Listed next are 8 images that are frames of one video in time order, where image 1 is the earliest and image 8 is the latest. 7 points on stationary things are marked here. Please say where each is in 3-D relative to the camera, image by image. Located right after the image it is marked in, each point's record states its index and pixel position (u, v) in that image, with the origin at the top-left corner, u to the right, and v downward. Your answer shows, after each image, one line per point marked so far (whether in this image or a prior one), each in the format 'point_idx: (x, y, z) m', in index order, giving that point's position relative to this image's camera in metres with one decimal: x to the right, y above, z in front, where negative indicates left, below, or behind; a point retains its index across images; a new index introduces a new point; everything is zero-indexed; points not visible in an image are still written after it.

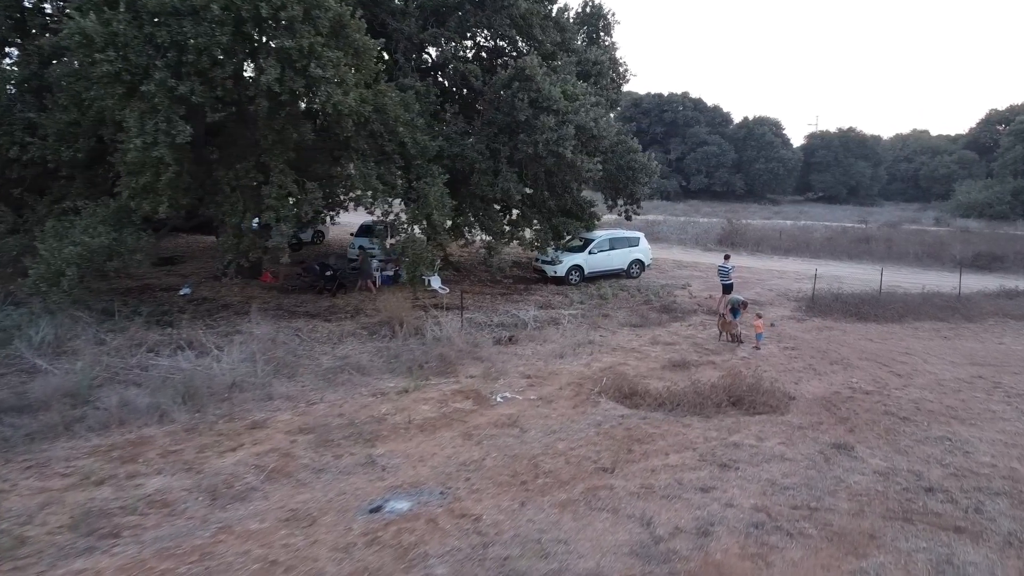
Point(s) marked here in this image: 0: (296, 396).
0: (-3.1, -1.5, +11.2) m
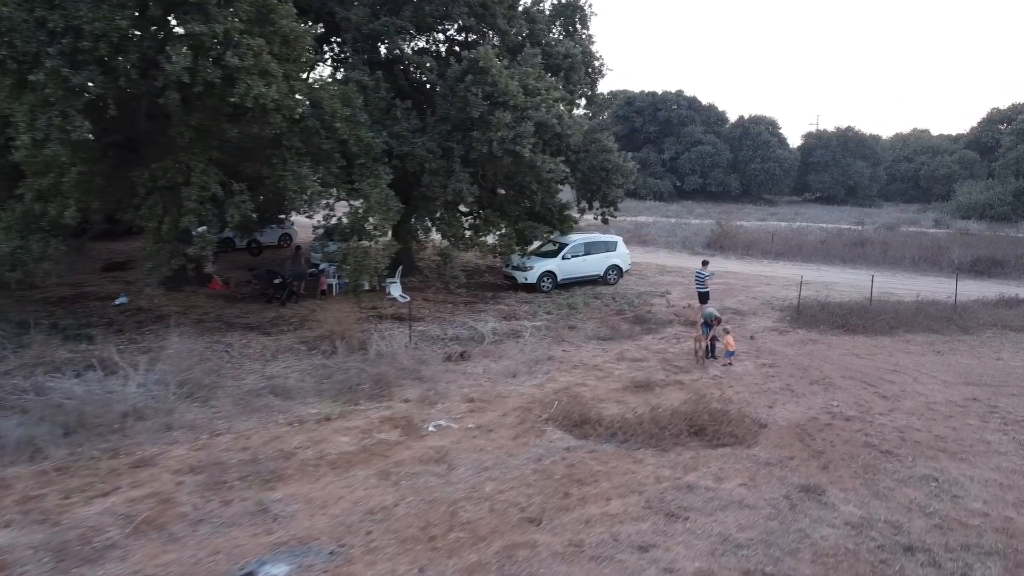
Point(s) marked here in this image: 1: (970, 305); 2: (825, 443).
0: (-3.9, -1.7, +9.9) m
1: (+11.4, -0.4, +19.7) m
2: (+4.0, -2.0, +10.1) m
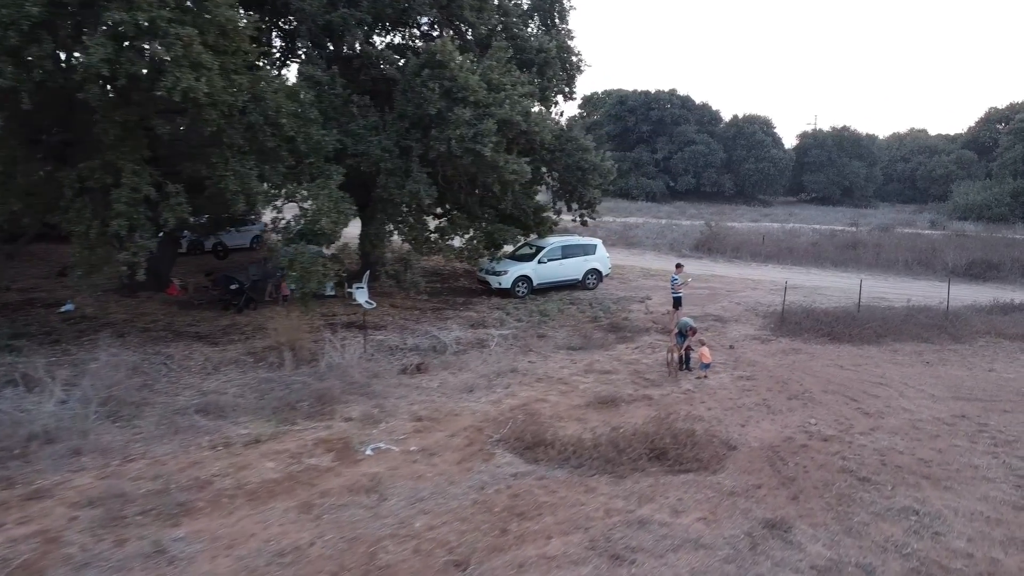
0: (-4.6, -1.9, +9.1) m
1: (+10.8, -0.6, +18.8) m
2: (+3.4, -2.1, +9.3) m
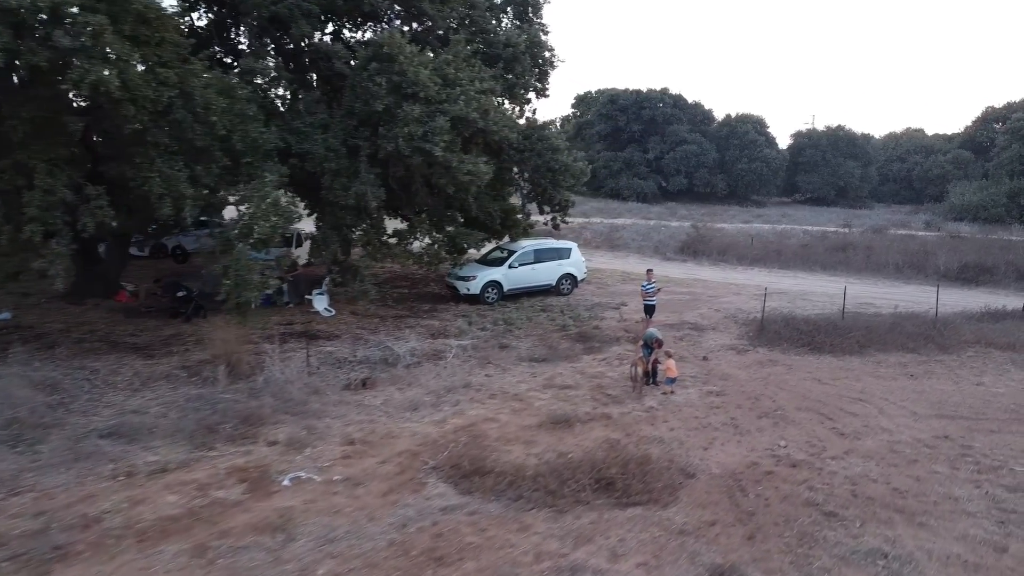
0: (-5.3, -2.0, +8.2) m
1: (+10.0, -0.7, +18.0) m
2: (+2.6, -2.3, +8.4) m
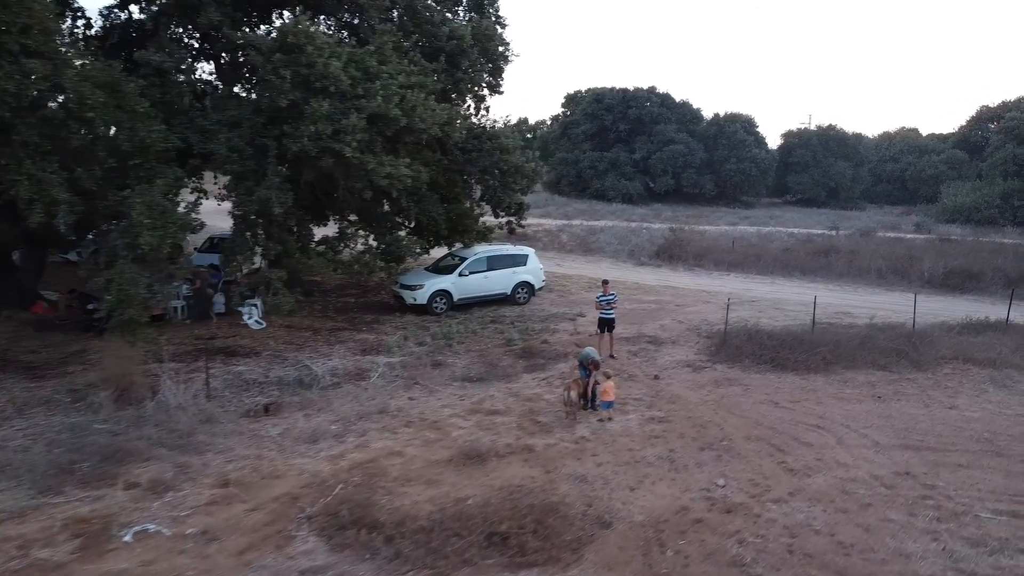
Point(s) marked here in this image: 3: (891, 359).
0: (-6.4, -2.2, +7.0) m
1: (+8.9, -0.9, +16.8) m
2: (+1.5, -2.5, +7.2) m
3: (+6.9, -1.3, +14.4) m
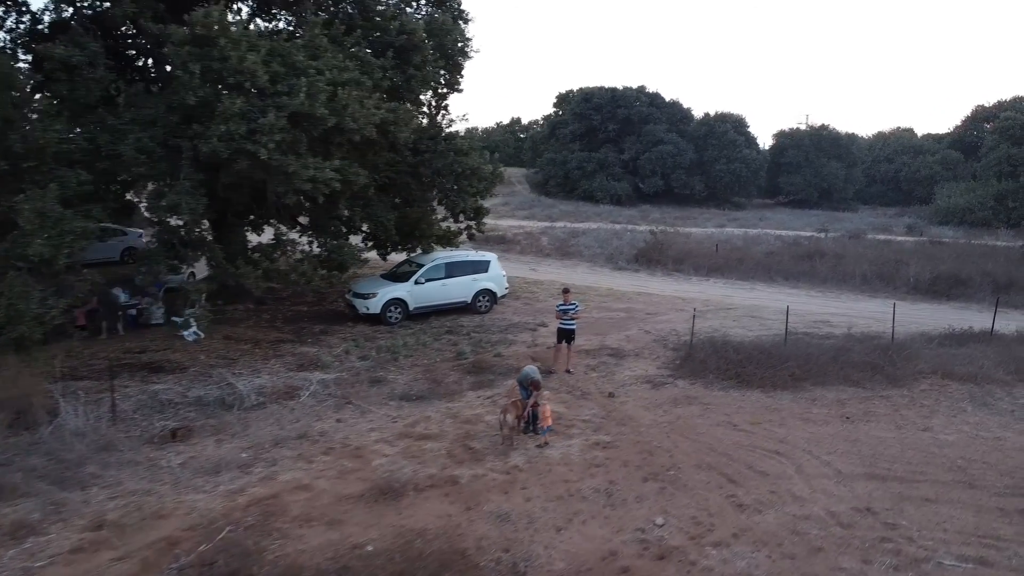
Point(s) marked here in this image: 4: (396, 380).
0: (-7.3, -2.4, +6.1) m
1: (+8.0, -1.1, +15.9) m
2: (+0.7, -2.7, +6.3) m
3: (+6.0, -1.5, +13.5) m
4: (-1.9, -1.5, +12.8) m
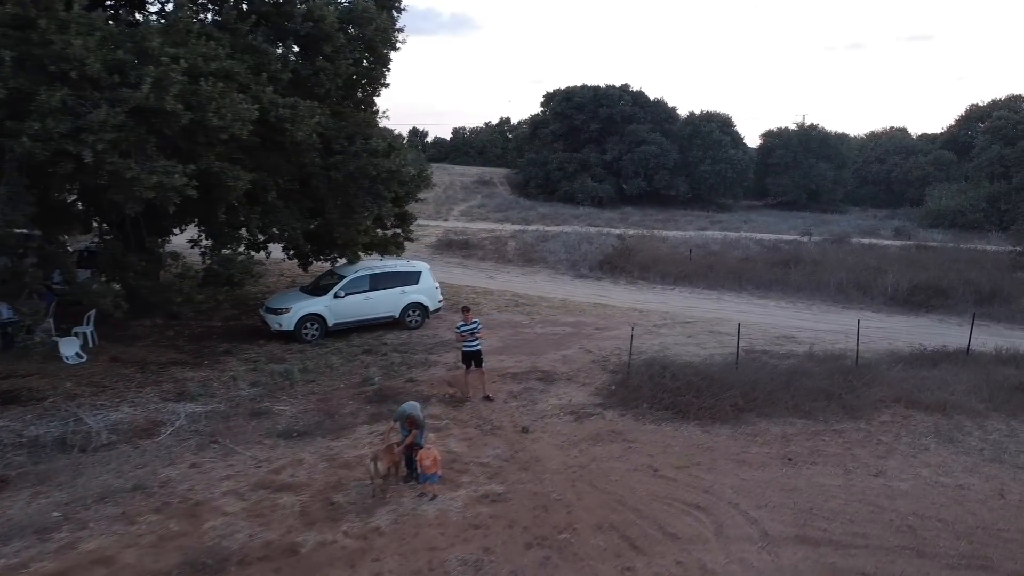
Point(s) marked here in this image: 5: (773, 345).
0: (-8.7, -2.7, +4.6) m
1: (+6.6, -1.4, +14.3) m
2: (-0.7, -2.9, +4.8) m
3: (+4.6, -1.7, +12.0) m
4: (-3.2, -1.7, +11.3) m
5: (+5.3, -1.1, +16.1) m
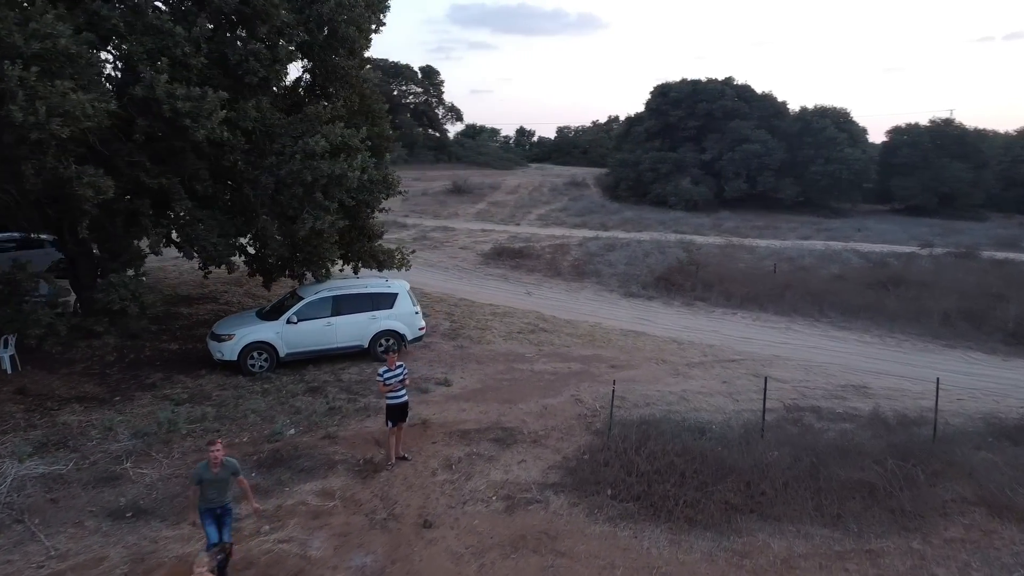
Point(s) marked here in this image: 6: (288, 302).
0: (-10.6, -2.9, +3.3) m
1: (+6.0, -2.0, +10.6) m
2: (-2.7, -3.4, +2.3) m
3: (+3.7, -2.3, +8.5) m
4: (-4.2, -2.1, +9.1) m
5: (+5.0, -1.7, +12.5) m
6: (-3.9, -0.2, +13.7) m
